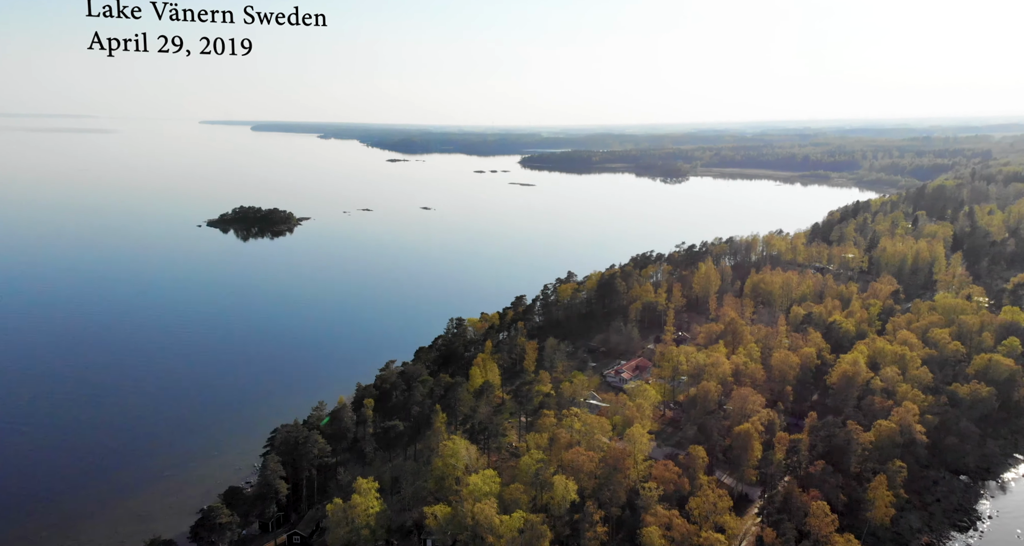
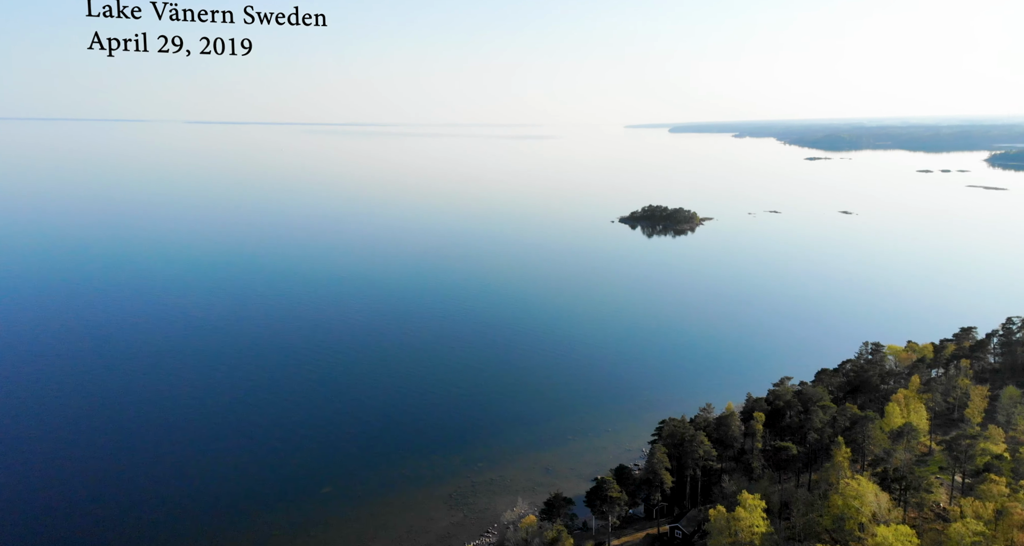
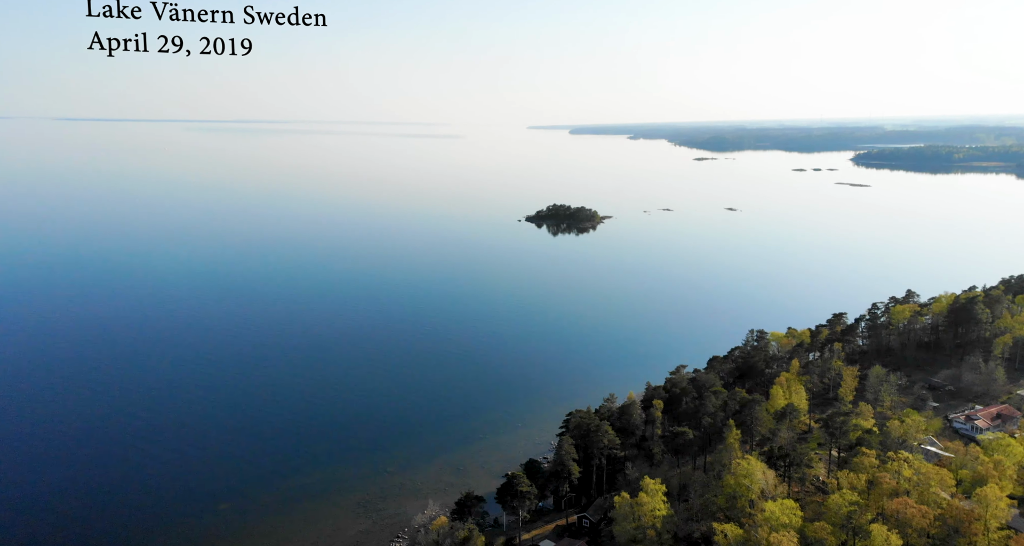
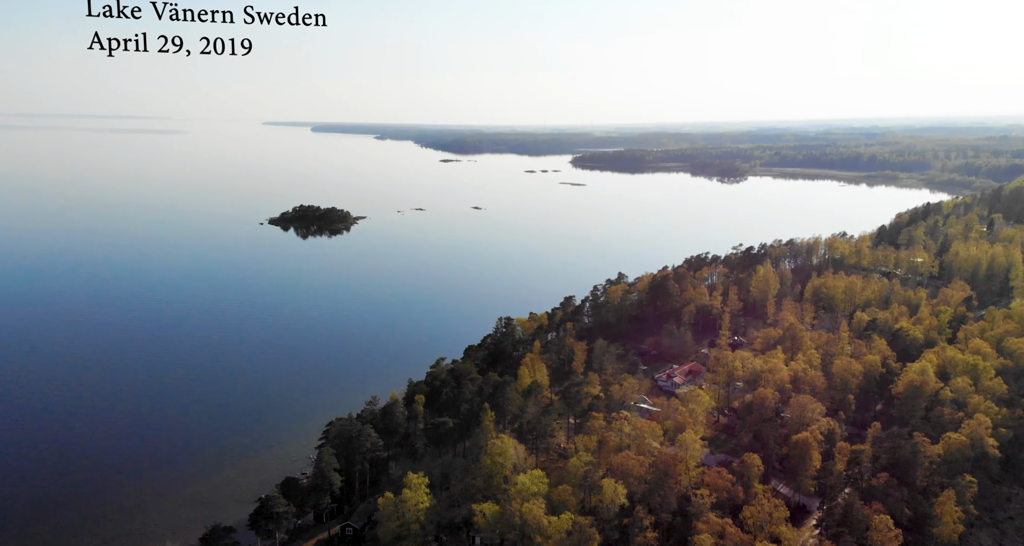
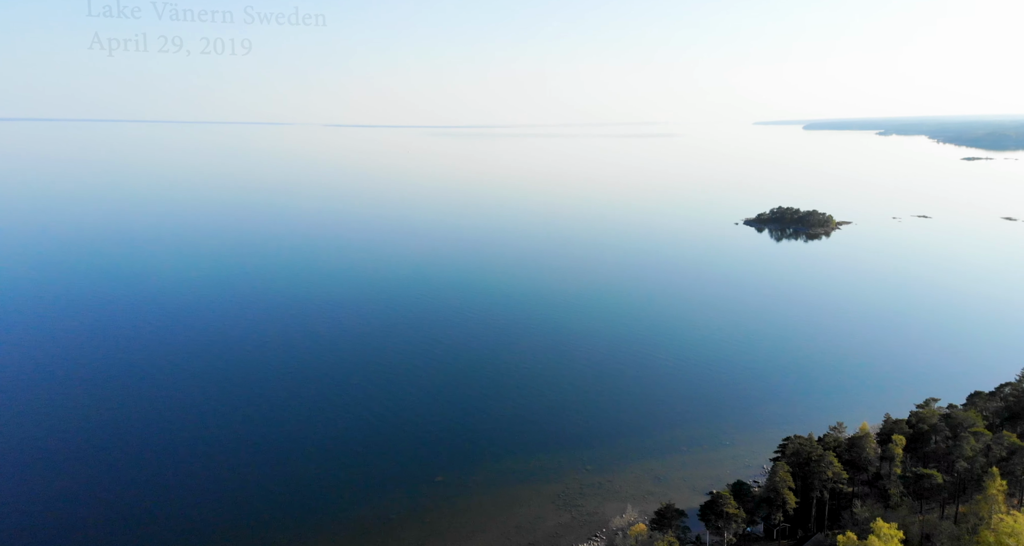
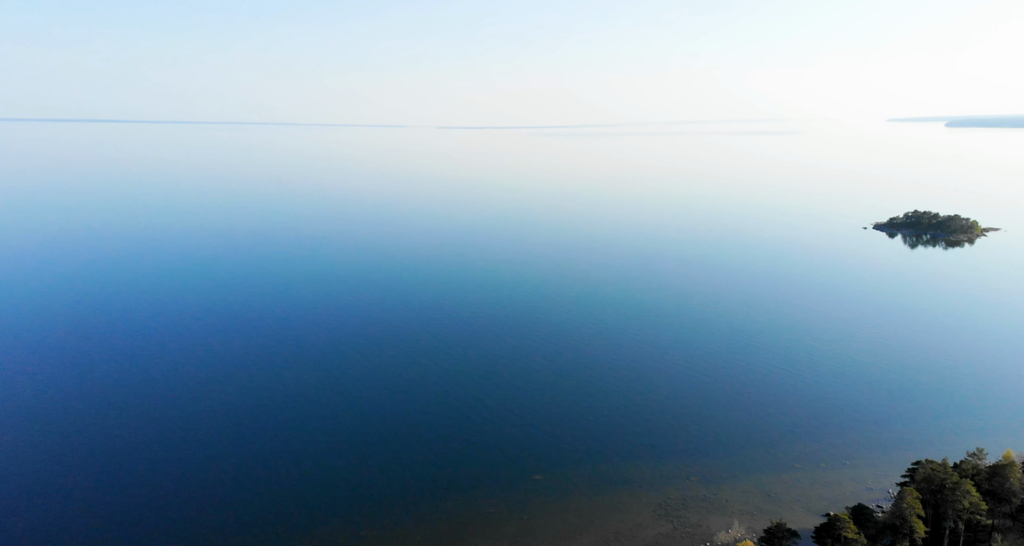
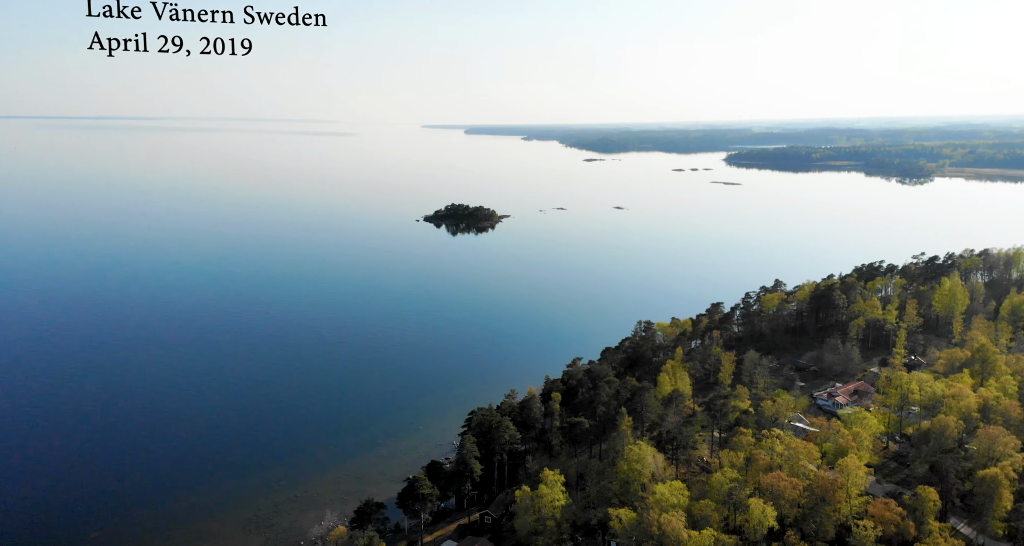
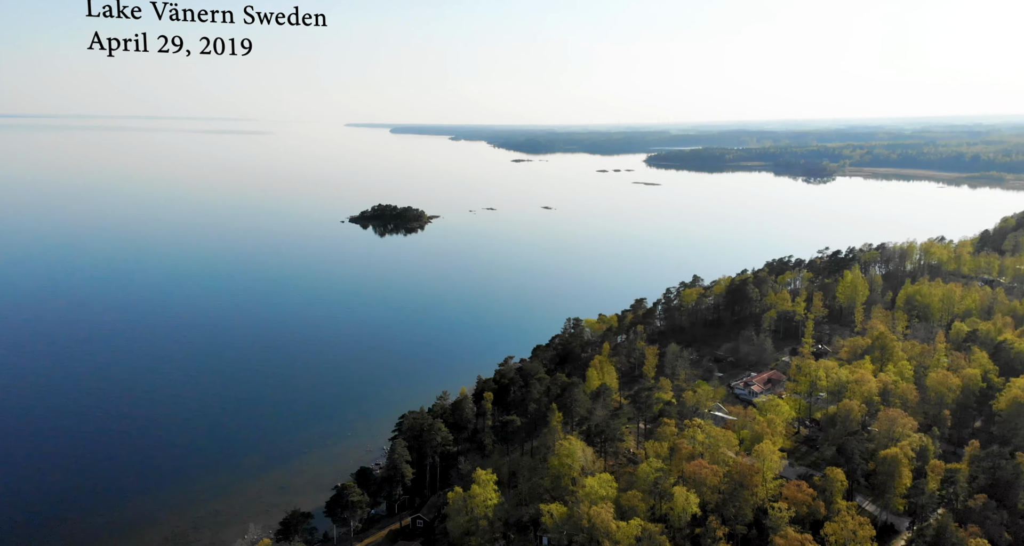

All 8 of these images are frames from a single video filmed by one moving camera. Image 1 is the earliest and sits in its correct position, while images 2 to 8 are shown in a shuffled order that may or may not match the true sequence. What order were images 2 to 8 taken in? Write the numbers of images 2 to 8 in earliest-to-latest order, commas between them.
4, 8, 7, 3, 2, 5, 6
